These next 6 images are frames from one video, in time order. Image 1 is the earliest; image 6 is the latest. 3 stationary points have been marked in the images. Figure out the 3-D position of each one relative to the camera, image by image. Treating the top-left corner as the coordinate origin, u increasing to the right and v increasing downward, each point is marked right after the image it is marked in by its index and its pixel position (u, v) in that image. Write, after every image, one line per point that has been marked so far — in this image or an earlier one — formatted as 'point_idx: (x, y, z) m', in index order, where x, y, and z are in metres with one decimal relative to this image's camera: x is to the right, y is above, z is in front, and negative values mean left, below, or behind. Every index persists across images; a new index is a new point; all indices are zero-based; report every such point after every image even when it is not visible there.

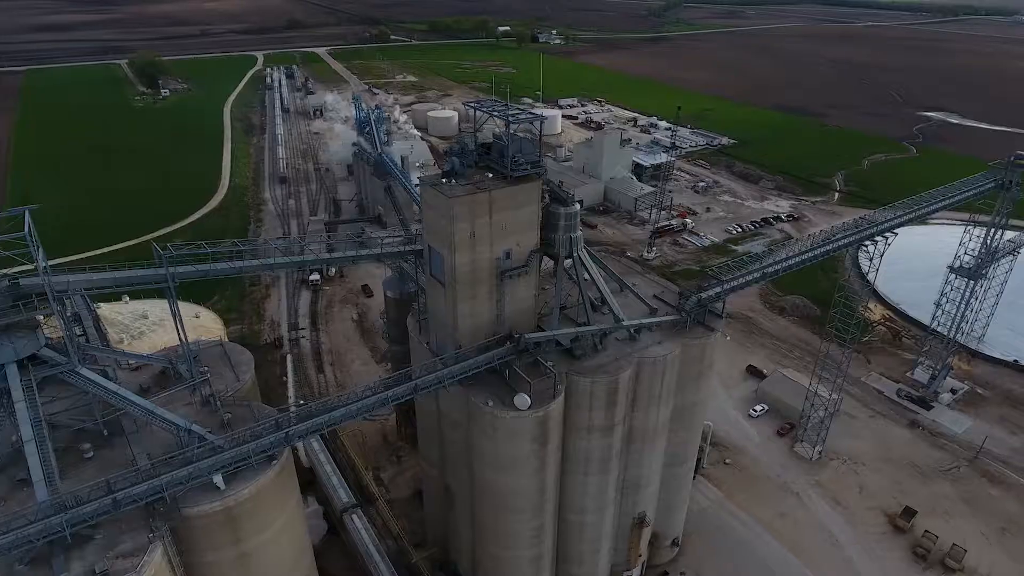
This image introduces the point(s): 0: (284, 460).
0: (-7.2, -5.3, +18.7) m
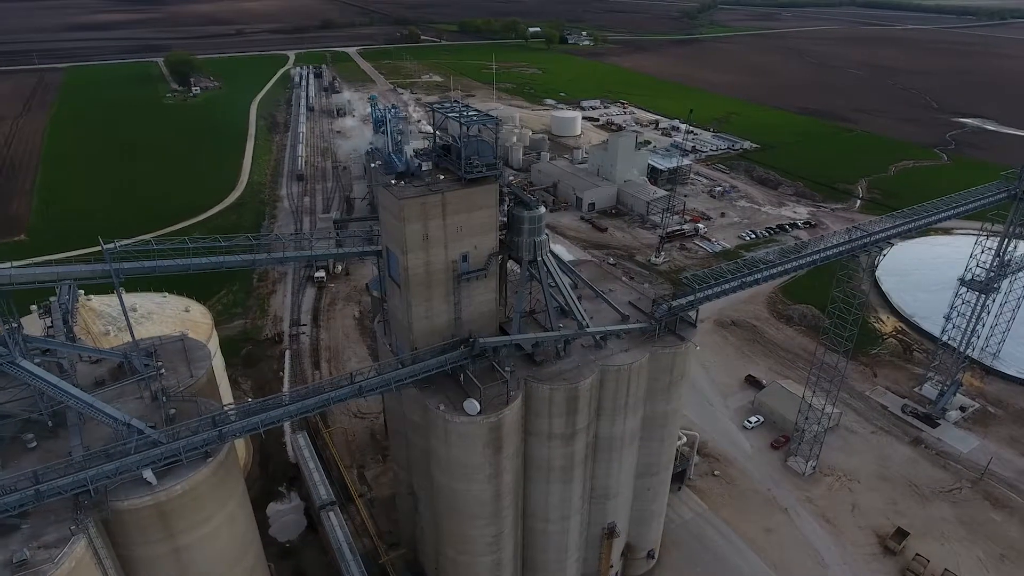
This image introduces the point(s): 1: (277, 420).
0: (-9.1, -5.2, +18.7) m
1: (-7.8, -4.3, +19.3) m
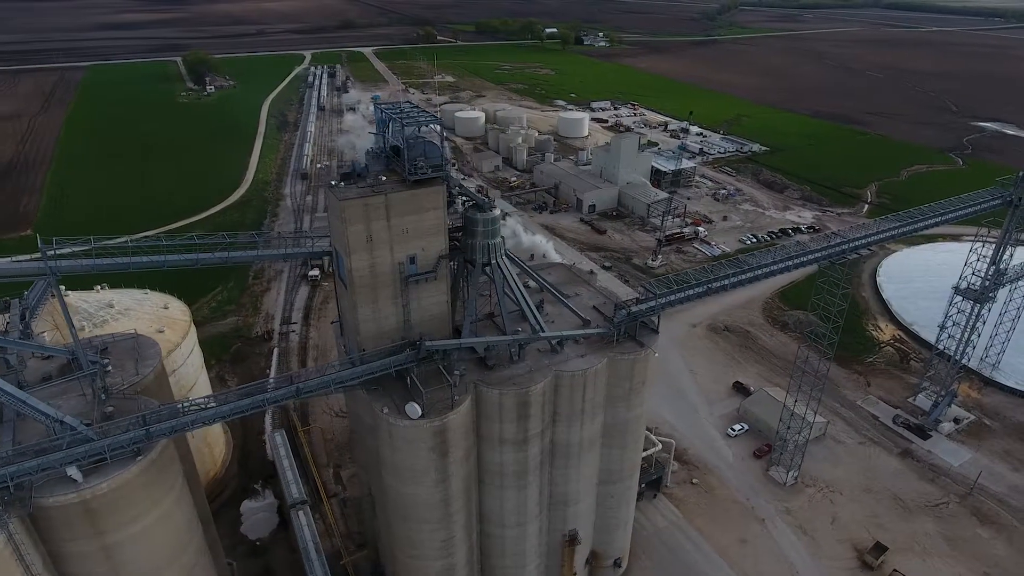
0: (-11.2, -5.2, +18.6) m
1: (-9.8, -4.3, +19.2) m
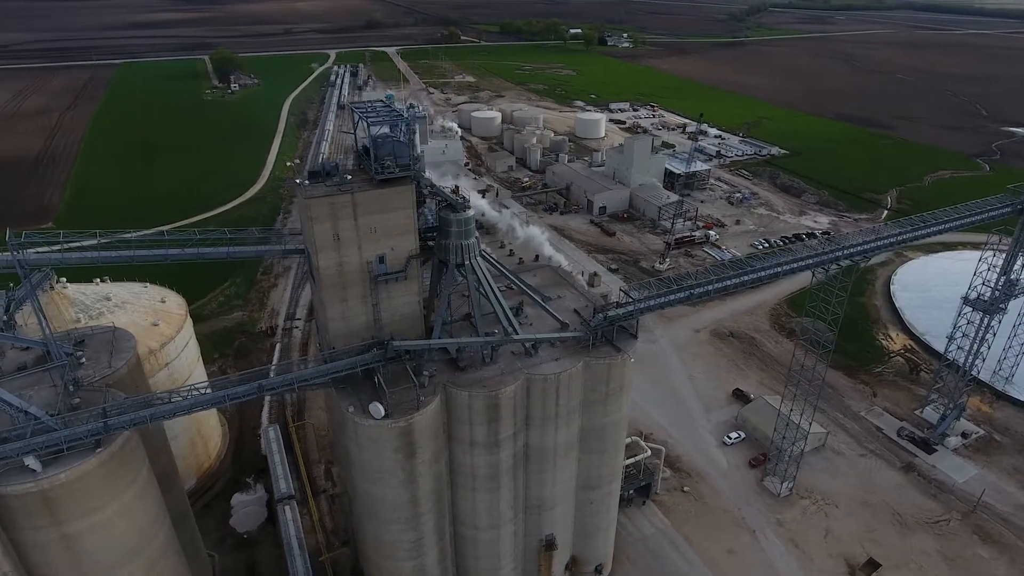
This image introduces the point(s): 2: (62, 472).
0: (-12.5, -5.0, +18.8) m
1: (-11.1, -4.1, +19.3) m
2: (-13.3, -5.5, +17.6) m
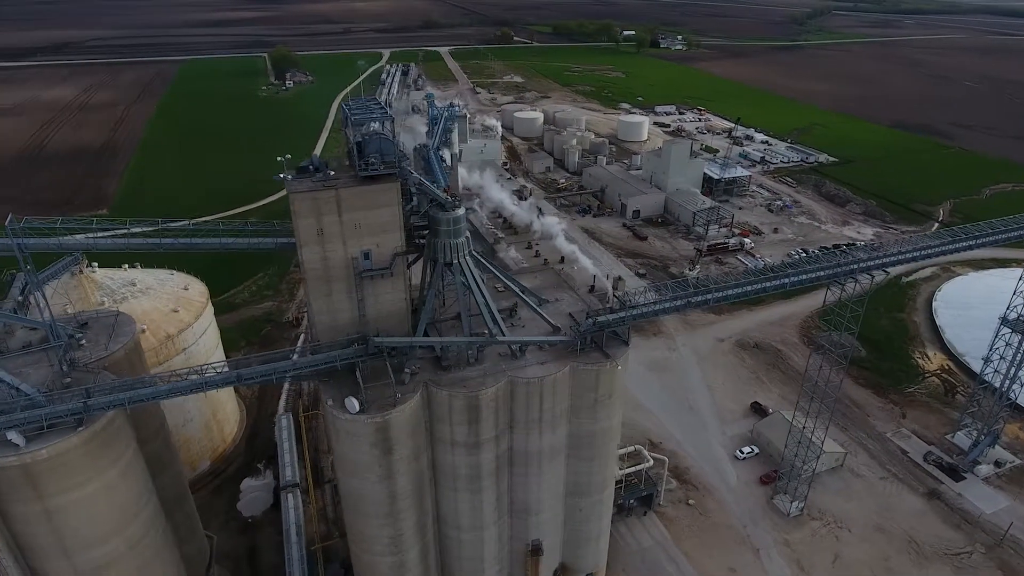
0: (-13.6, -4.6, +19.6) m
1: (-12.1, -3.7, +20.0) m
2: (-14.5, -5.0, +18.5) m
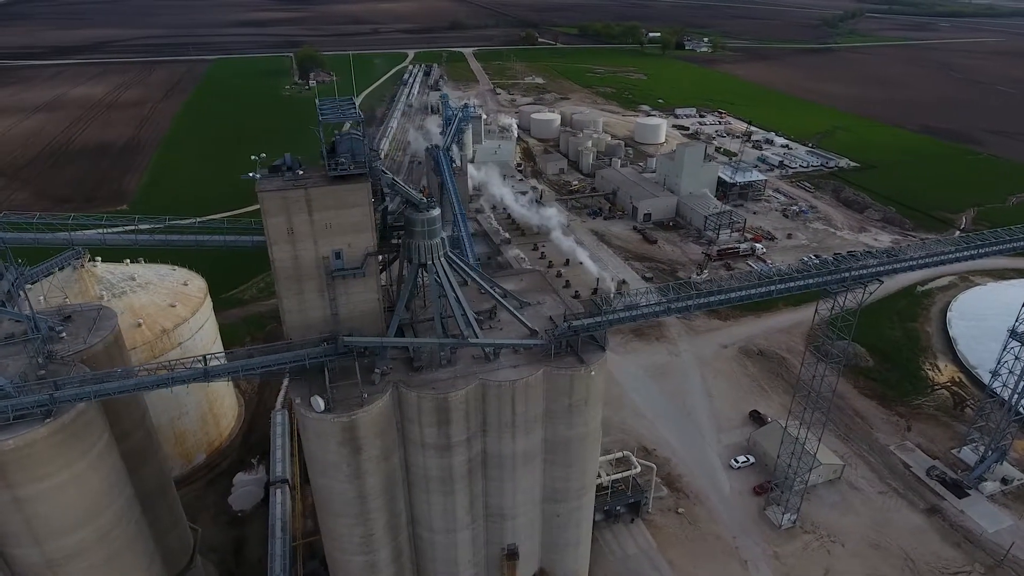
0: (-14.8, -4.4, +20.0) m
1: (-13.3, -3.6, +20.3) m
2: (-15.8, -4.8, +18.9) m
